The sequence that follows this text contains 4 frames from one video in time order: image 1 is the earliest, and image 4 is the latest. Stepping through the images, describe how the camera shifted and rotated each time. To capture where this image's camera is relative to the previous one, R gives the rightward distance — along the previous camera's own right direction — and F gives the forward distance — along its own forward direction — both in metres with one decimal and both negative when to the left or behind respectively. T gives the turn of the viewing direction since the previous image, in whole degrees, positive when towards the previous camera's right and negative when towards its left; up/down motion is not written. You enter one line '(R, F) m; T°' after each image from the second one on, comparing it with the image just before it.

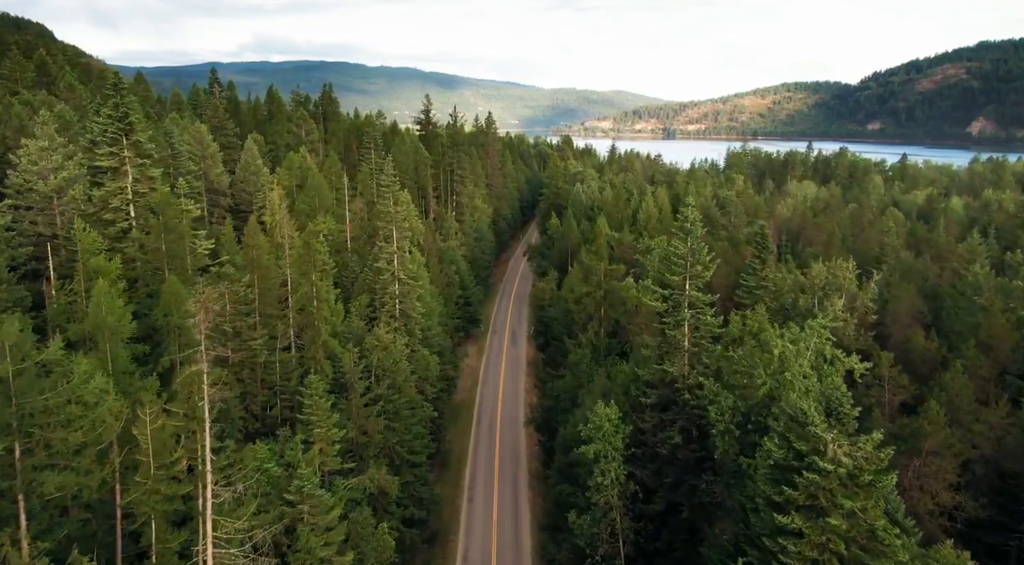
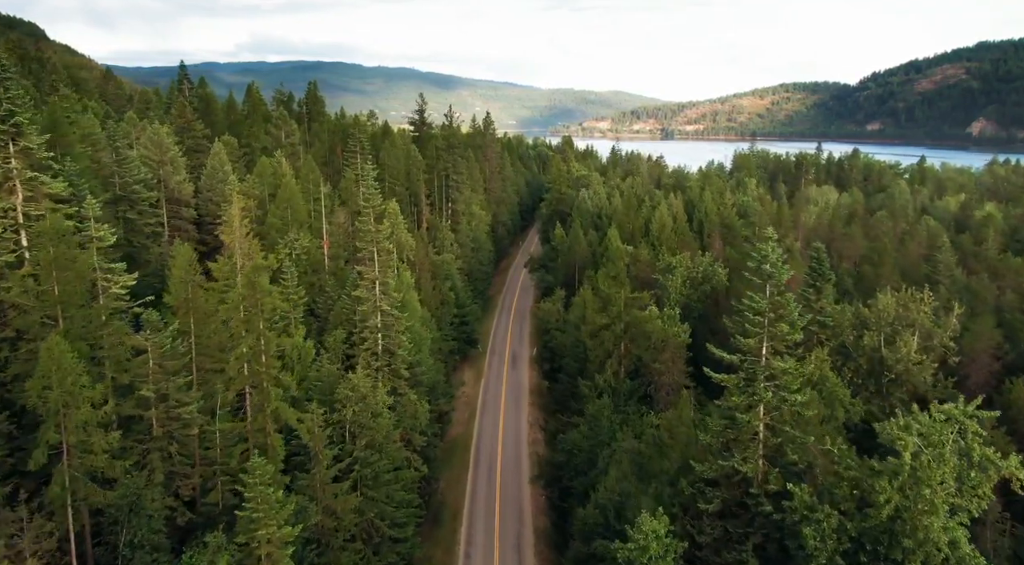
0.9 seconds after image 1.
(-0.4, +8.8) m; 0°
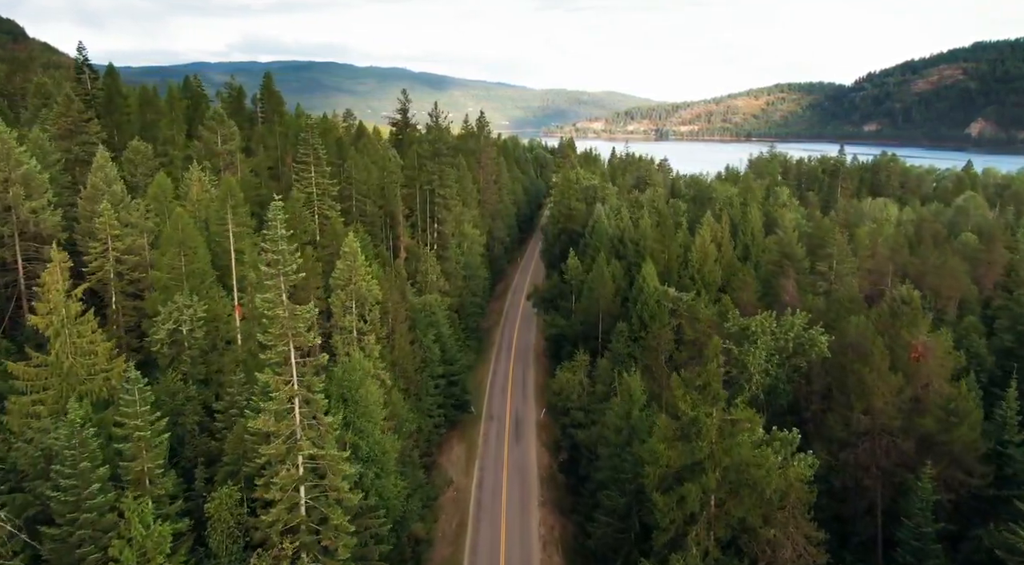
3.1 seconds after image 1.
(-0.9, +19.7) m; +1°
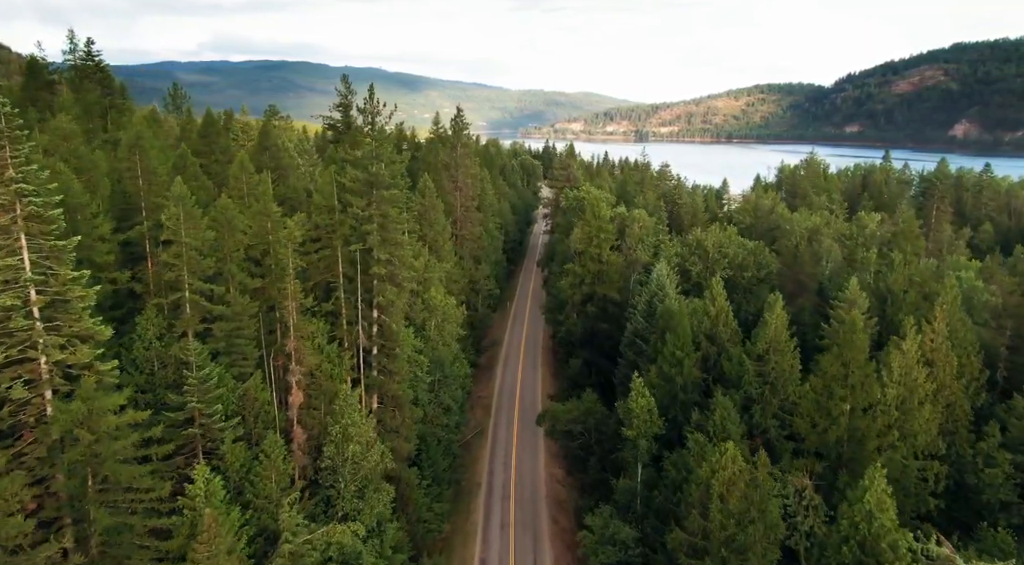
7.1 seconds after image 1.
(-1.6, +37.7) m; +2°
